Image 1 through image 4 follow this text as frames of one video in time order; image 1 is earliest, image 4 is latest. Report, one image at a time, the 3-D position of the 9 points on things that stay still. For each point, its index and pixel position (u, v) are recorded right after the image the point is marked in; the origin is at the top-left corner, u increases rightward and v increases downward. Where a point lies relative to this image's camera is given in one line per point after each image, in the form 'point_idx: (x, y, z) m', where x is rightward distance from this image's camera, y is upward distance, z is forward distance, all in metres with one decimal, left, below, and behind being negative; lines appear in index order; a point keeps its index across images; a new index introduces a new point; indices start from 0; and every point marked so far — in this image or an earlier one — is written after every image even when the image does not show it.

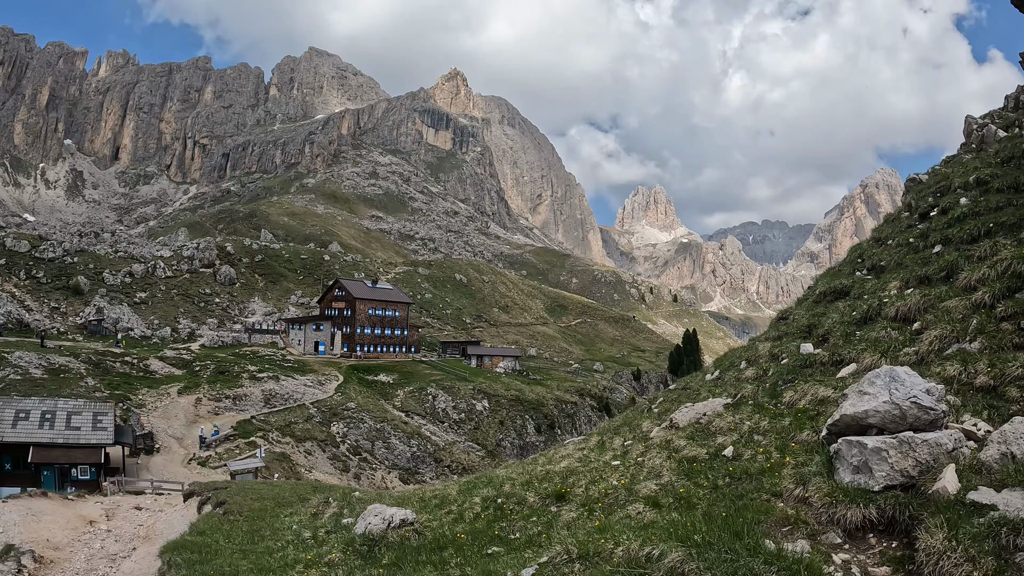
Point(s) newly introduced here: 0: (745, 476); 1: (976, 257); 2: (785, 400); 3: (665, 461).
0: (+5.4, -4.4, +12.1) m
1: (+17.3, +1.2, +19.8) m
2: (+8.9, -3.6, +17.2) m
3: (+4.6, -5.3, +15.7) m
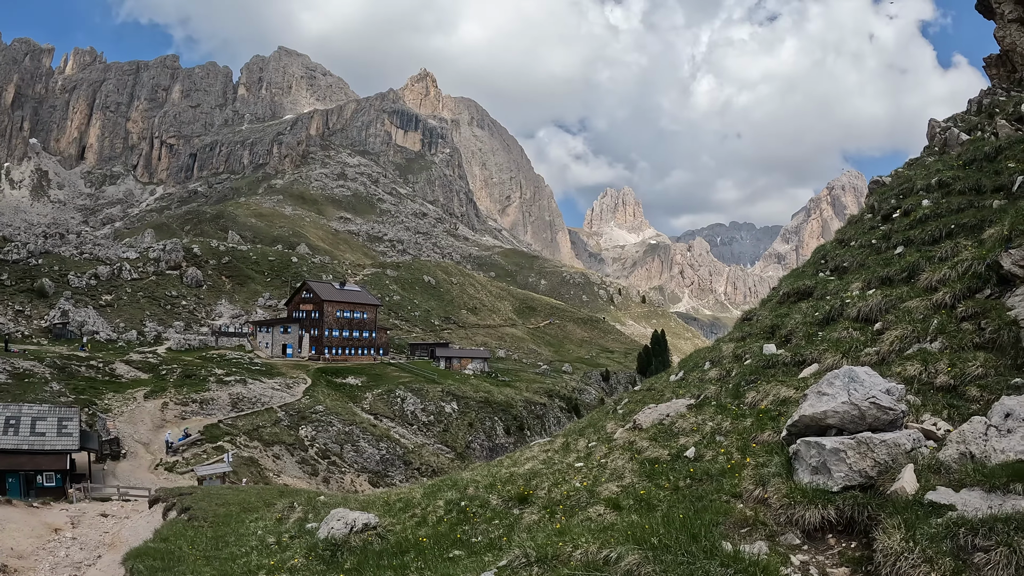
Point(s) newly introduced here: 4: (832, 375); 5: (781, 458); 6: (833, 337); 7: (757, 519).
0: (+4.4, -4.4, +11.9) m
1: (+16.0, +1.1, +20.1) m
2: (+7.7, -3.6, +17.1) m
3: (+3.5, -5.2, +15.4) m
4: (+7.1, -1.9, +11.6) m
5: (+5.5, -3.4, +10.6) m
6: (+11.6, -1.7, +19.0) m
7: (+4.2, -3.9, +8.9) m
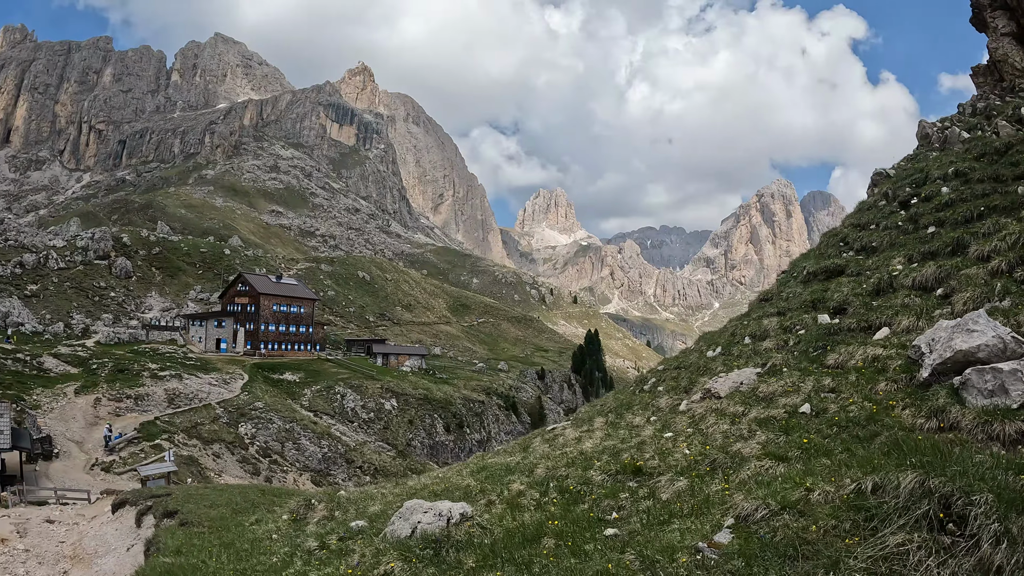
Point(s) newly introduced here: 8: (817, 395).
0: (+8.2, -3.2, +12.9) m
1: (+19.2, +2.2, +21.8) m
2: (+11.1, -2.4, +18.3) m
3: (+7.0, -4.0, +16.3) m
4: (+10.9, -0.7, +12.8) m
5: (+9.3, -2.2, +11.6) m
6: (+14.8, -0.6, +20.5) m
7: (+8.2, -2.7, +9.8) m
8: (+9.2, -3.1, +15.9) m
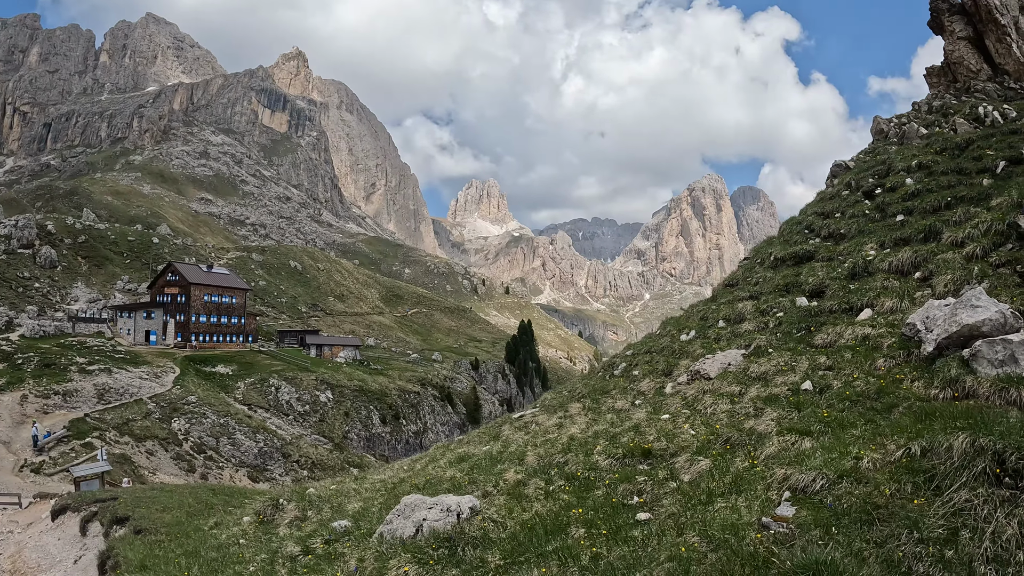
0: (+8.8, -2.6, +13.5) m
1: (+19.1, +2.9, +23.2) m
2: (+11.3, -1.8, +19.1) m
3: (+7.3, -3.4, +16.8) m
4: (+11.5, -0.2, +13.5) m
5: (+10.0, -1.7, +12.3) m
6: (+14.8, +0.1, +21.6) m
7: (+9.0, -2.2, +10.4) m
8: (+9.6, -2.5, +16.6) m
